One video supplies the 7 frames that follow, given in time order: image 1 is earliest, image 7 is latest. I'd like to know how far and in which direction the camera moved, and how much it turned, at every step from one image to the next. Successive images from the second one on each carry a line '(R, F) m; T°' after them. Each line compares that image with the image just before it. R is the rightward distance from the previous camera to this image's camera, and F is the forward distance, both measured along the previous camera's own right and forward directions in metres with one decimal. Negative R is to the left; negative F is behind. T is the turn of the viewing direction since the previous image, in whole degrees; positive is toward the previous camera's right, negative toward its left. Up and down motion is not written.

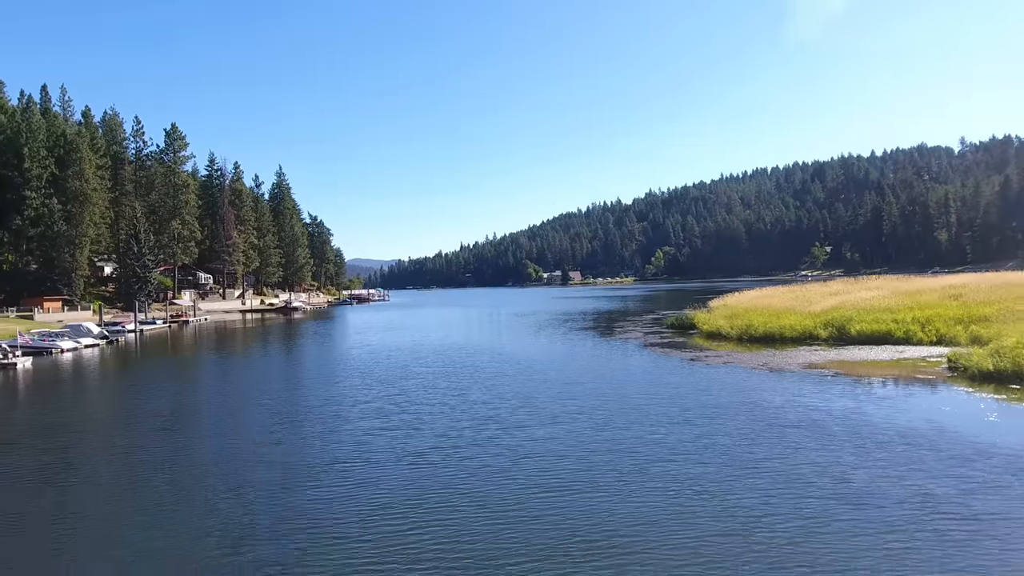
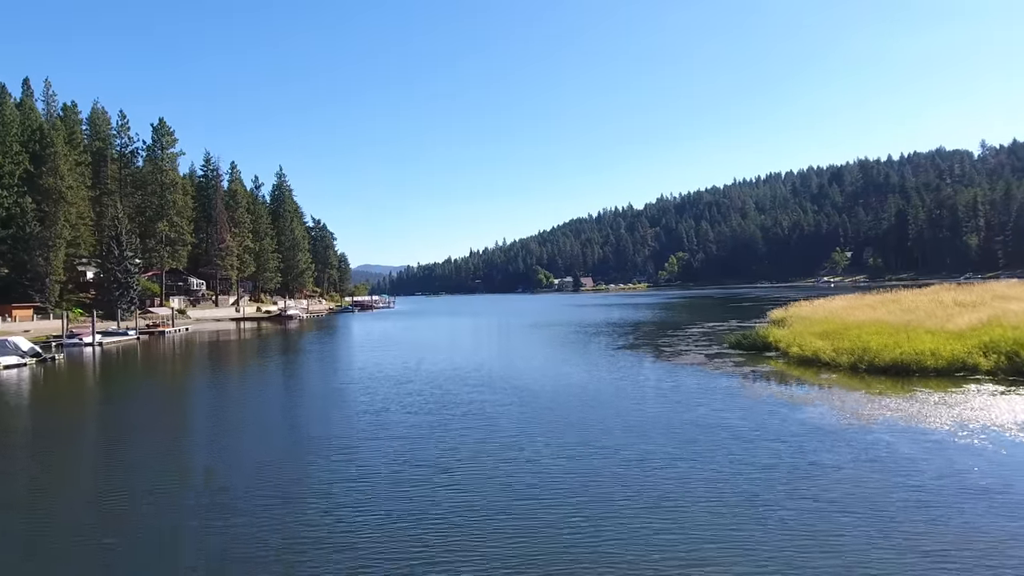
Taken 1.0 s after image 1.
(-0.3, +4.5) m; -1°
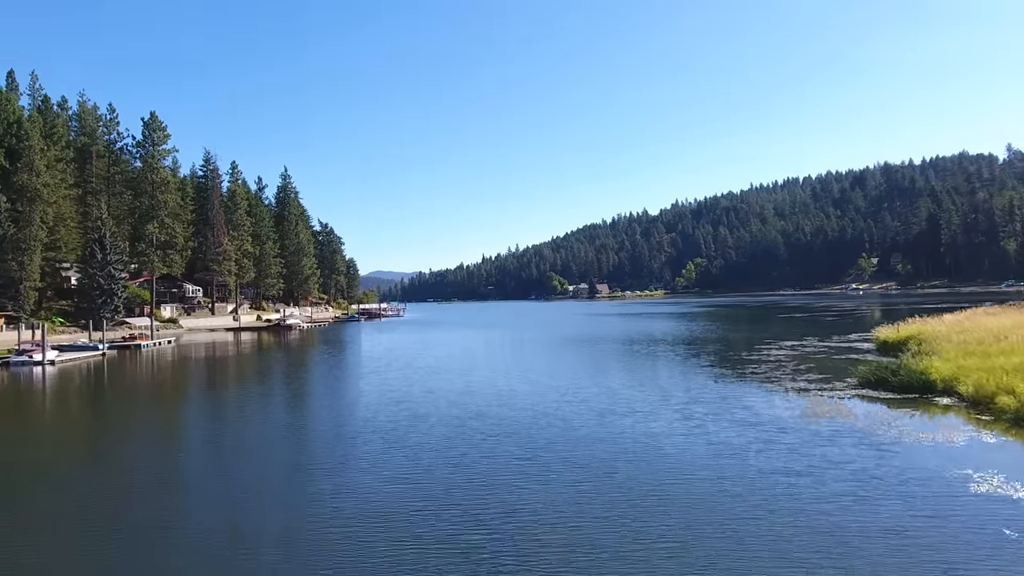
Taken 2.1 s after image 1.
(-0.5, +4.7) m; -1°
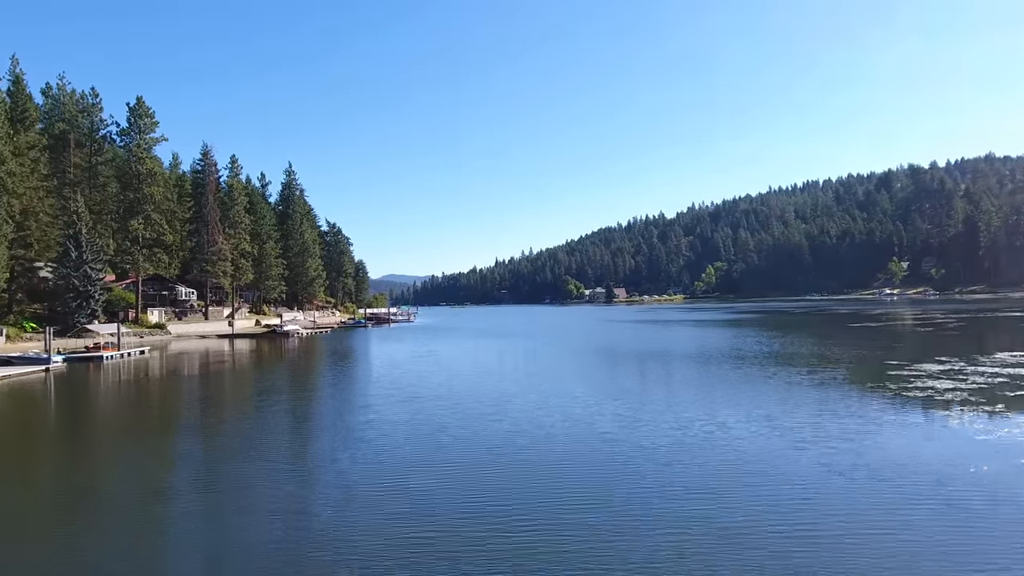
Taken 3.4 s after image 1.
(-0.6, +5.2) m; -1°
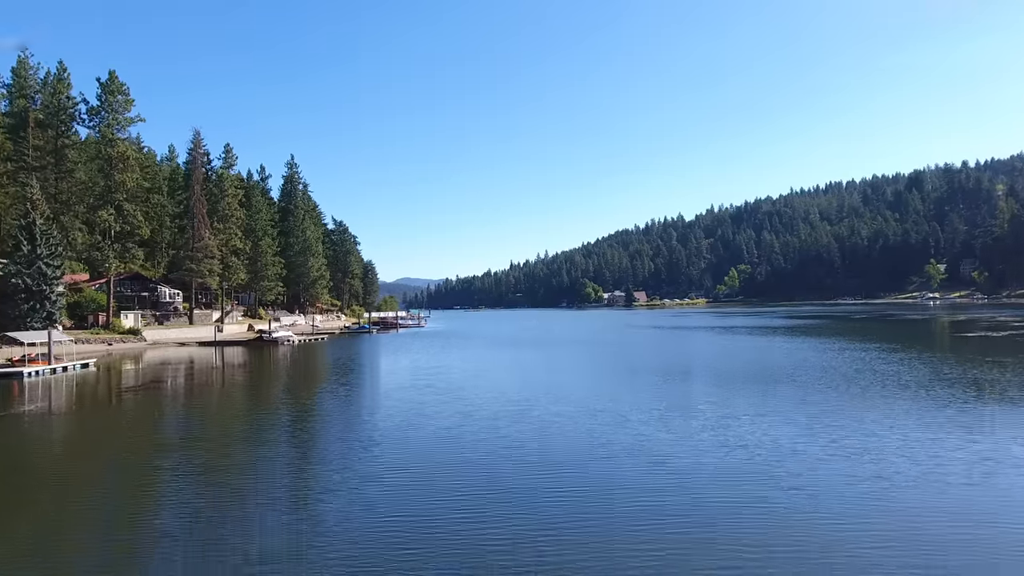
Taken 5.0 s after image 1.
(-0.6, +6.2) m; -1°
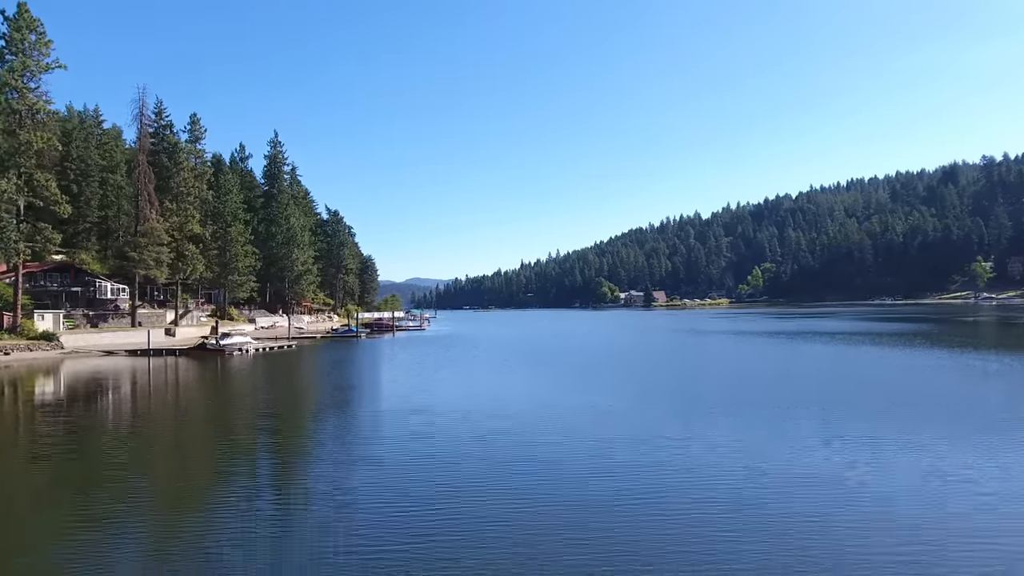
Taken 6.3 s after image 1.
(-0.6, +9.4) m; -1°
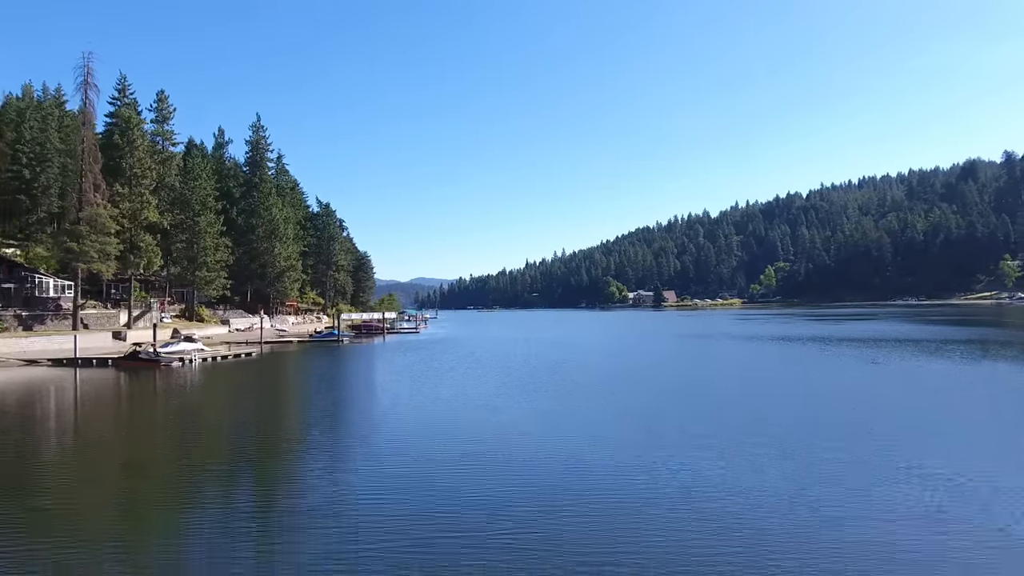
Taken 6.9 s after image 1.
(0.0, +5.5) m; 0°
